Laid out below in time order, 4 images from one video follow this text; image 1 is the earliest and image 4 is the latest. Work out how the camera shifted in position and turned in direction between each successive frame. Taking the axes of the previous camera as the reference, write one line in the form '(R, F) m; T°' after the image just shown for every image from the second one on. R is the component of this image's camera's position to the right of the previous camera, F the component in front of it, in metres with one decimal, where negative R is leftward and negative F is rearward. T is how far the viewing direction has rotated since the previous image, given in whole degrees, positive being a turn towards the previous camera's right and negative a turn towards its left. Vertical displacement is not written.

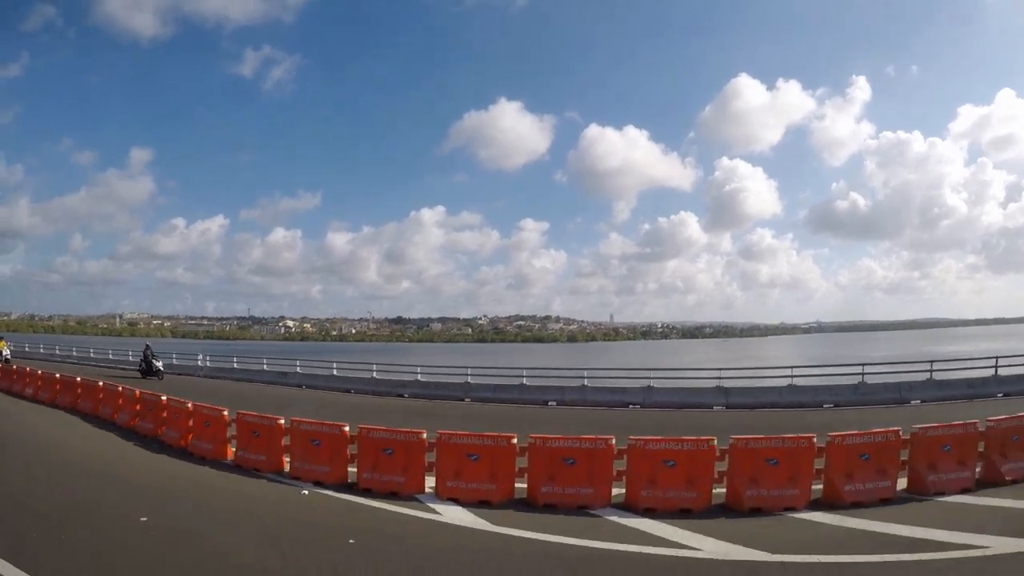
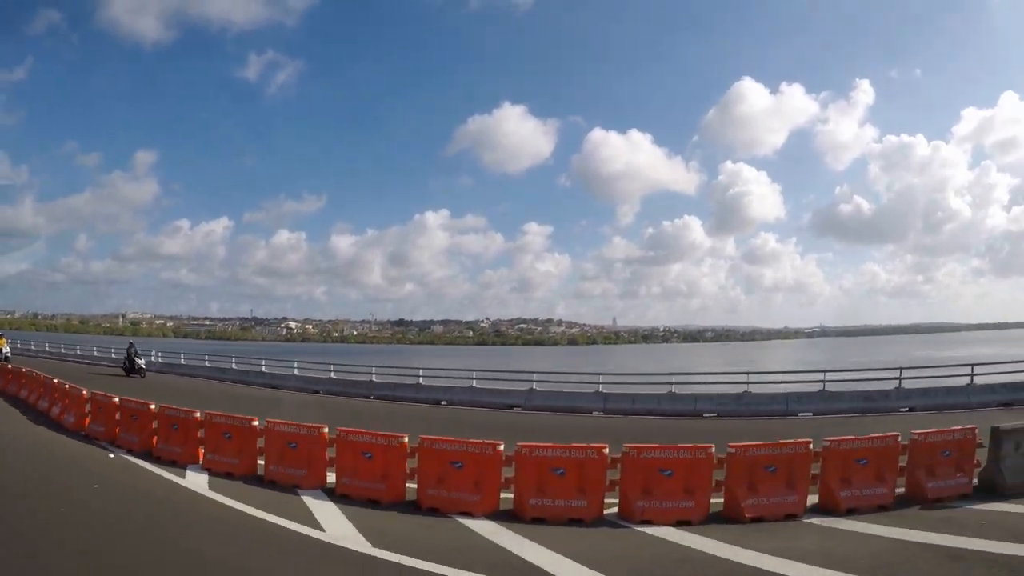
(-4.4, -5.5) m; 0°
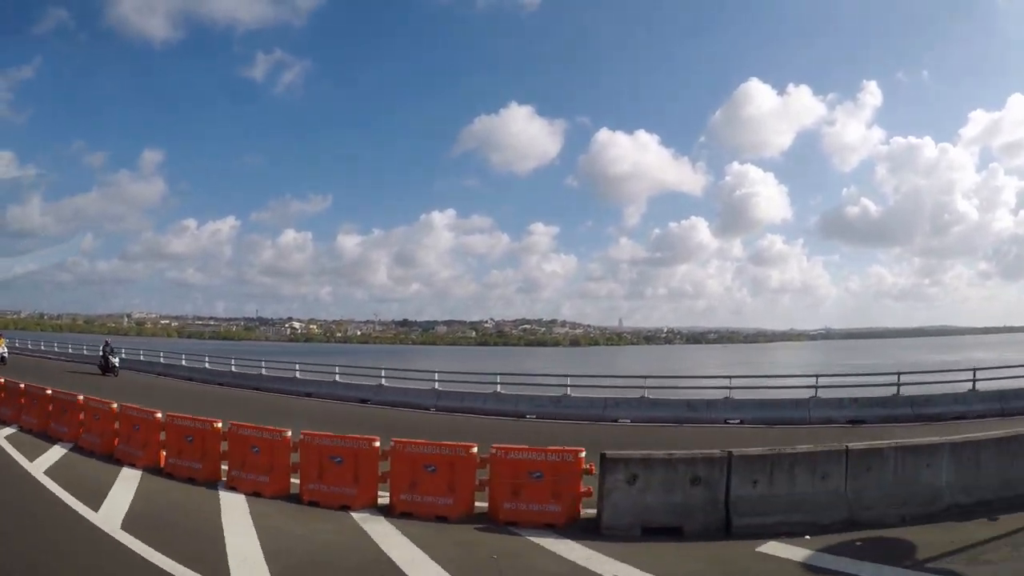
(+1.6, -0.5) m; 0°
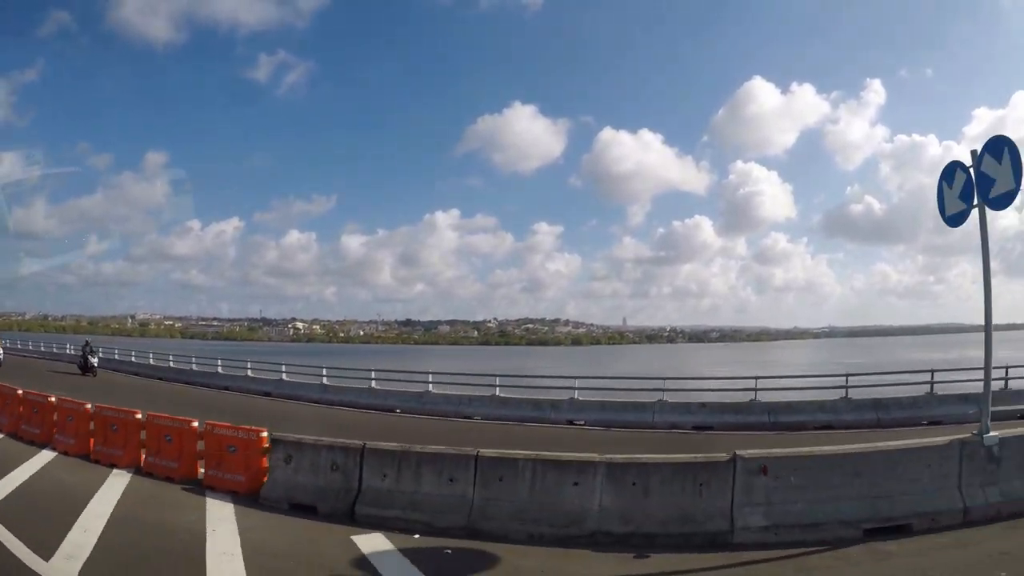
(+1.7, +0.1) m; 0°
